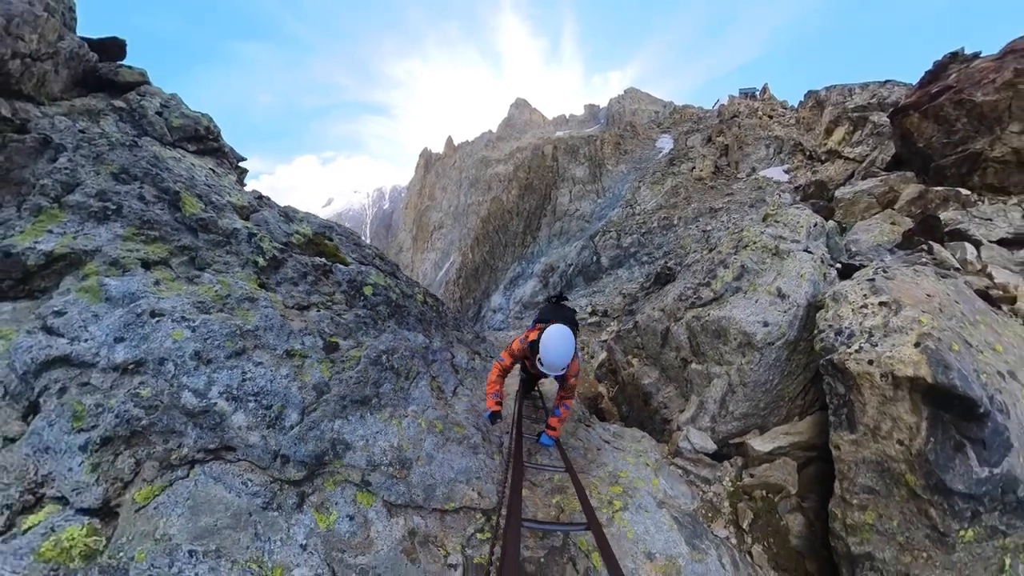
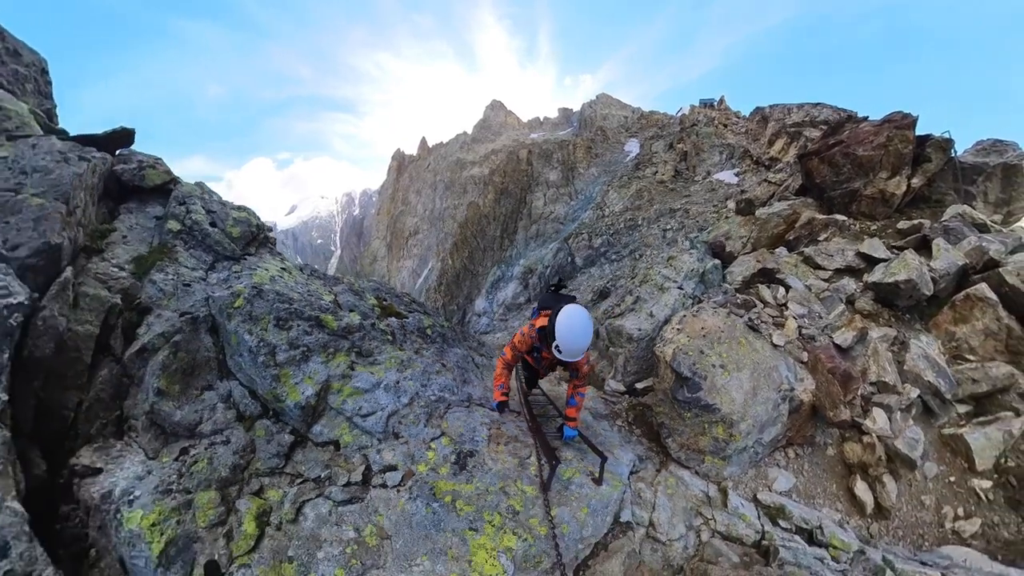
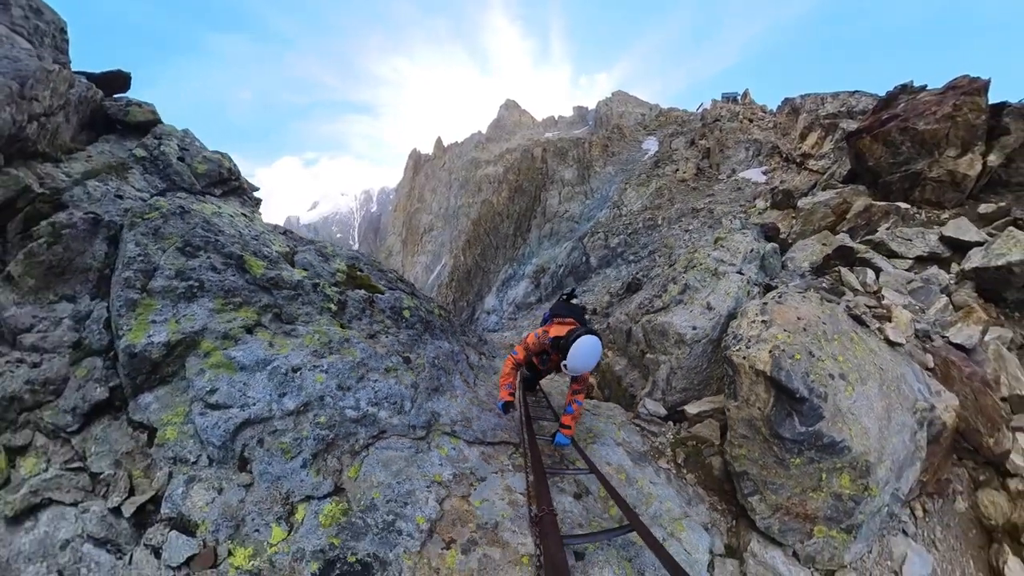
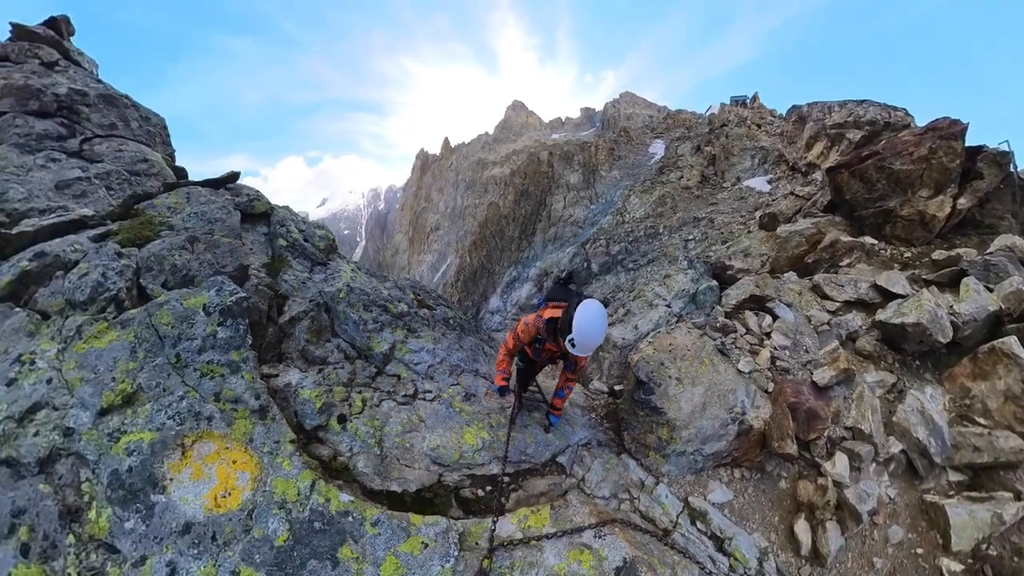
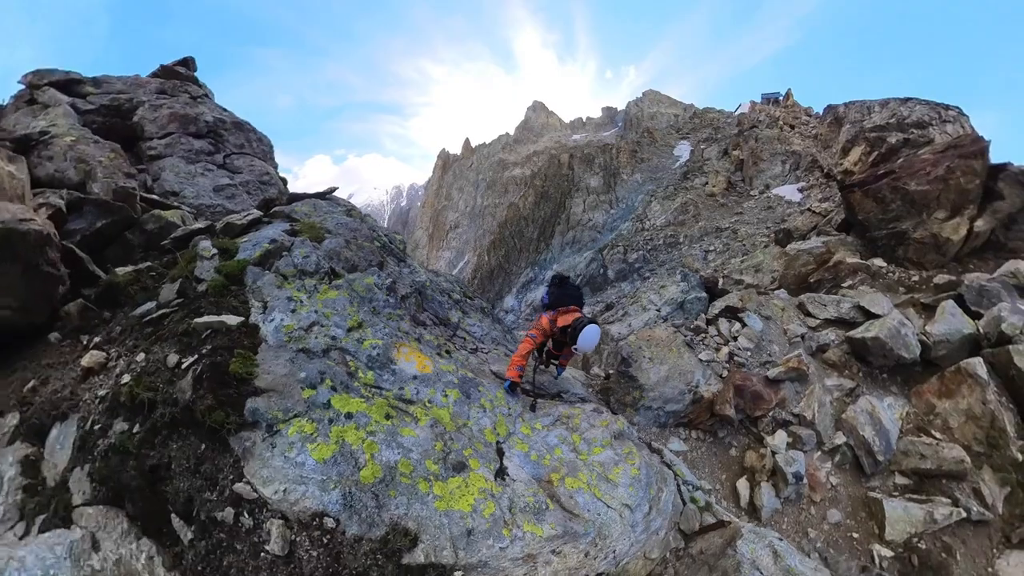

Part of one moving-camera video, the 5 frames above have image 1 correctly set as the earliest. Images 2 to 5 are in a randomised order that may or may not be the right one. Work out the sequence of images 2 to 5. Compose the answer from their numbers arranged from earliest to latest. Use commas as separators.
3, 2, 4, 5
